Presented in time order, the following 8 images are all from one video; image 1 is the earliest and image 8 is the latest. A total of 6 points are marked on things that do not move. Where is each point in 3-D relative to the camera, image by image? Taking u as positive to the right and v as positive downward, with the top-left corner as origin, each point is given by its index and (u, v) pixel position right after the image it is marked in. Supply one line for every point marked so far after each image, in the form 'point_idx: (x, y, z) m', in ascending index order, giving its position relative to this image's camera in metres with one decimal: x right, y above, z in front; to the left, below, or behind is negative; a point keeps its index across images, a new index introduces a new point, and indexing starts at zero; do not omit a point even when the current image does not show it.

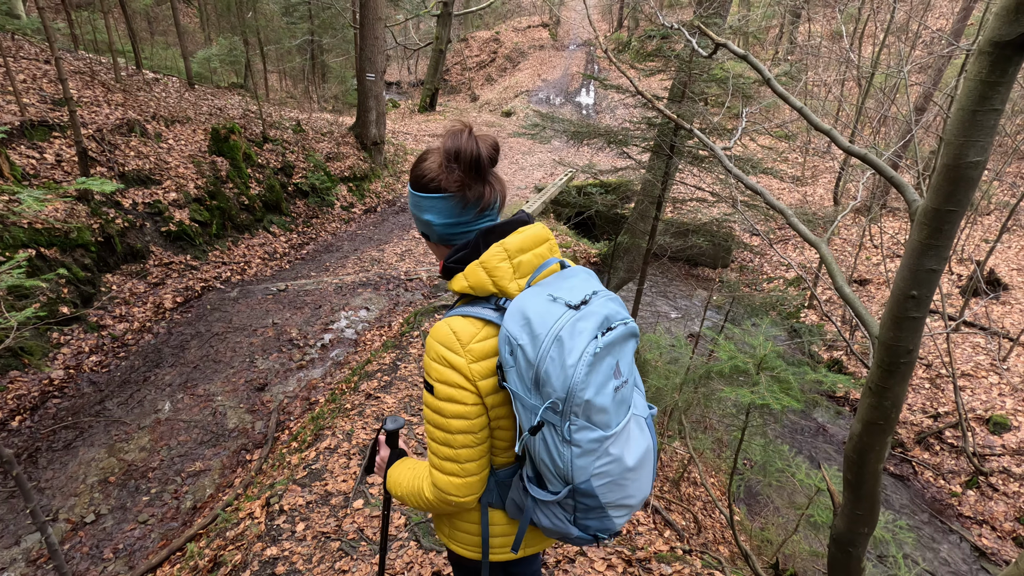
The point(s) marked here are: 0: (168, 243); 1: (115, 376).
0: (-4.9, +0.6, +7.7) m
1: (-4.4, -1.0, +6.0) m
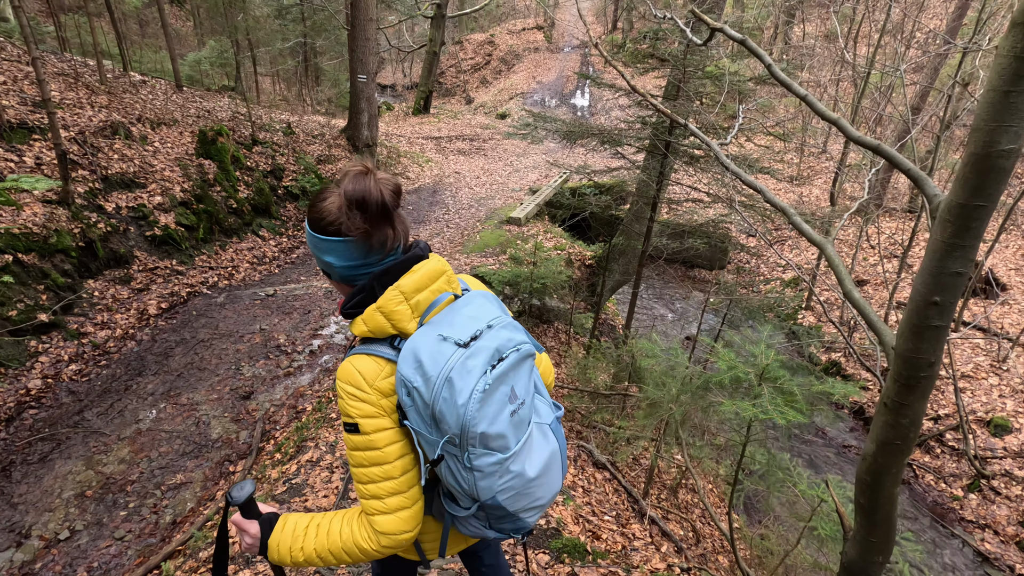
0: (-5.0, +0.6, +7.5) m
1: (-4.5, -1.1, +5.8) m
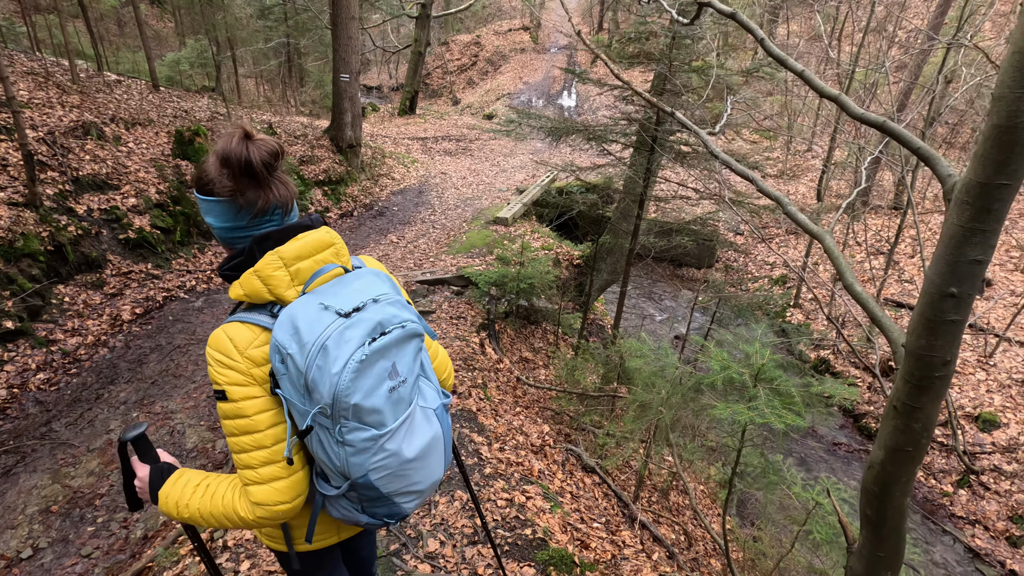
0: (-5.2, +0.5, +7.3) m
1: (-4.6, -1.1, +5.6) m
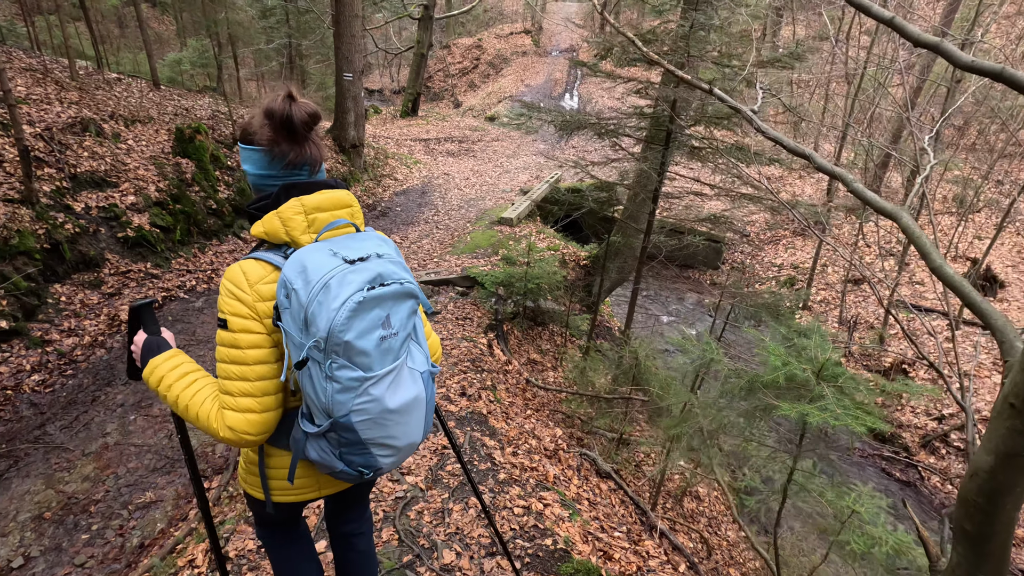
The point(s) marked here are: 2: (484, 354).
0: (-5.1, +0.5, +7.1) m
1: (-4.5, -1.1, +5.4) m
2: (-0.3, -0.7, +5.9) m
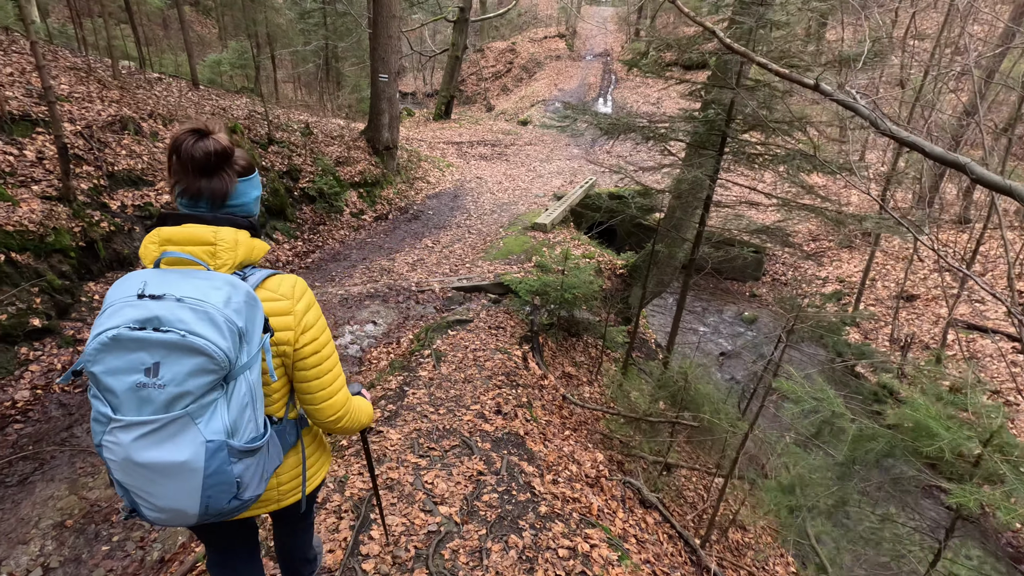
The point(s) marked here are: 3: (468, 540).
0: (-4.6, +0.5, +7.0) m
1: (-4.2, -1.1, +5.3) m
2: (+0.1, -0.8, +5.6) m
3: (-0.2, -1.3, +2.9) m
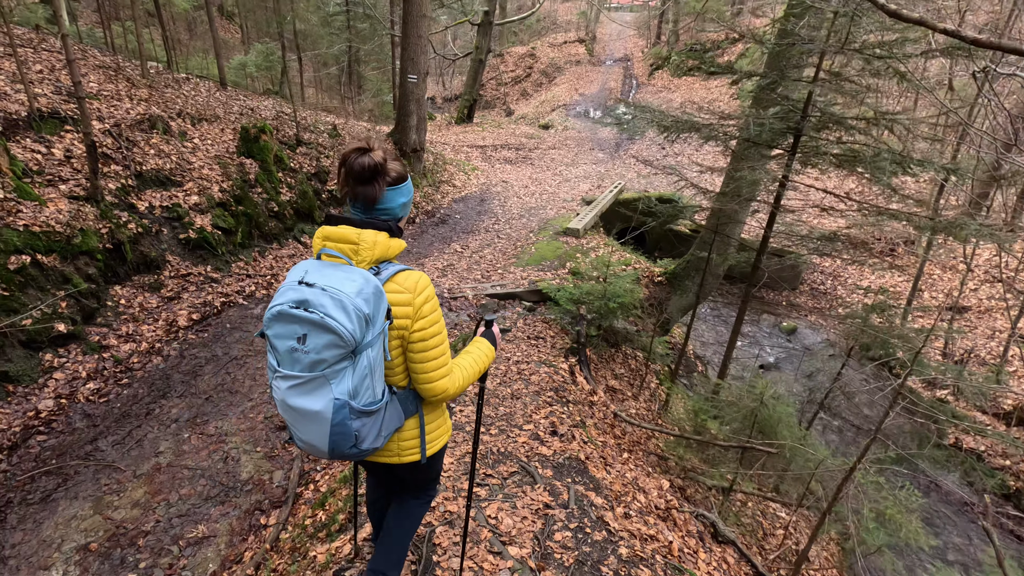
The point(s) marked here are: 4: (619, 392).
0: (-4.1, +0.5, +6.8) m
1: (-3.7, -1.1, +5.0) m
2: (+0.5, -0.9, +5.3) m
3: (+0.2, -1.4, +2.5) m
4: (+1.3, -1.3, +6.6) m
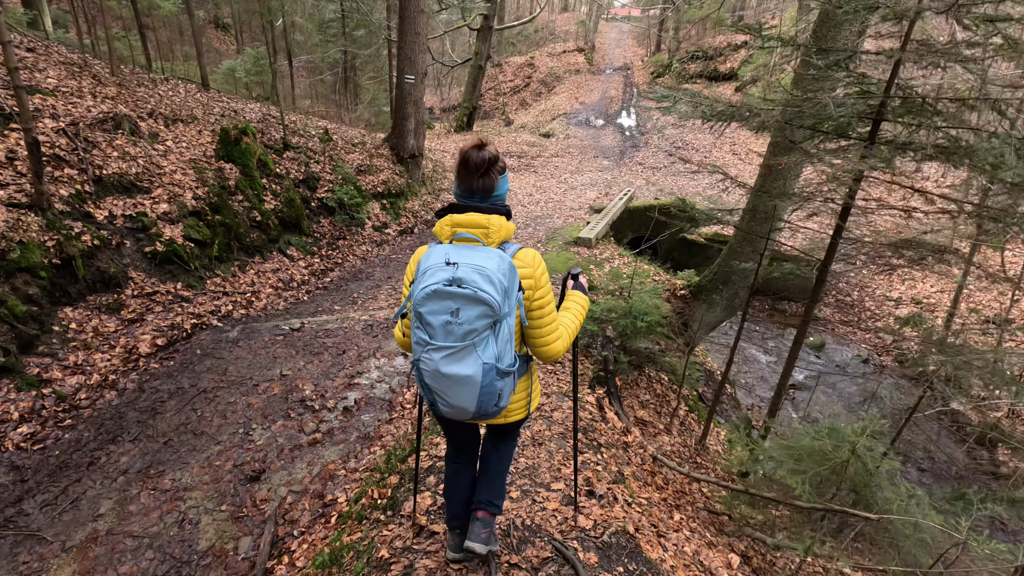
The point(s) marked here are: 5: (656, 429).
0: (-4.0, +0.2, +6.0) m
1: (-3.6, -1.3, +4.2) m
2: (+0.7, -1.1, +4.4) m
3: (+0.3, -1.5, +1.6) m
4: (+1.5, -1.4, +5.7) m
5: (+1.5, -1.5, +5.7) m
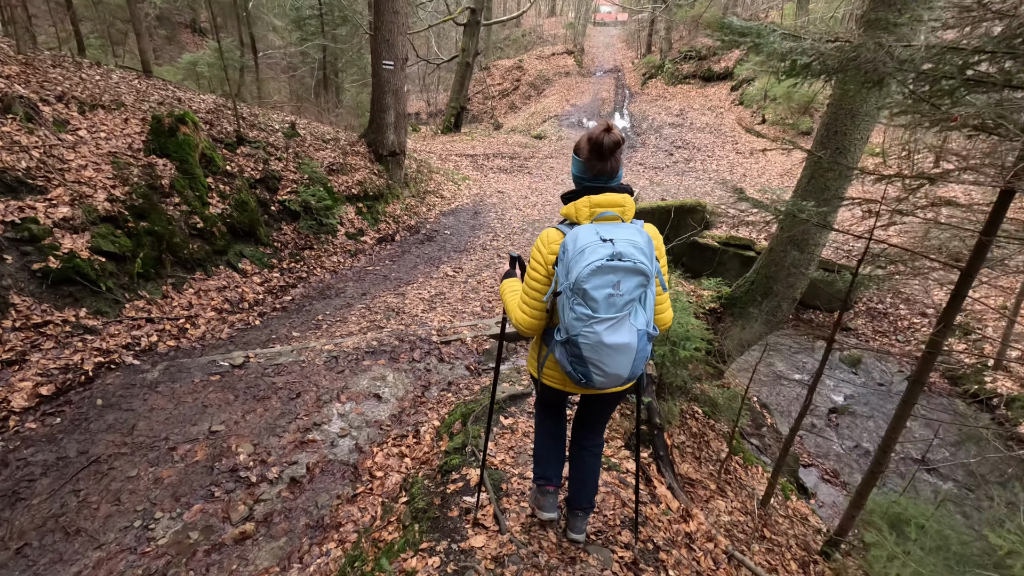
0: (-3.9, 0.0, +4.6) m
1: (-3.5, -1.5, +2.7) m
2: (+0.8, -1.2, +3.1) m
3: (+0.4, -1.6, +0.3) m
4: (+1.5, -1.6, +4.4) m
5: (+1.6, -1.6, +4.4) m
